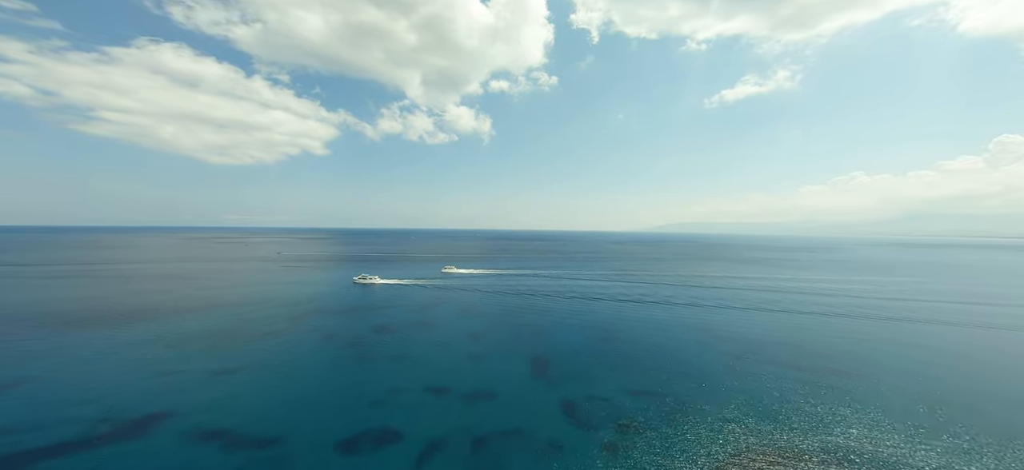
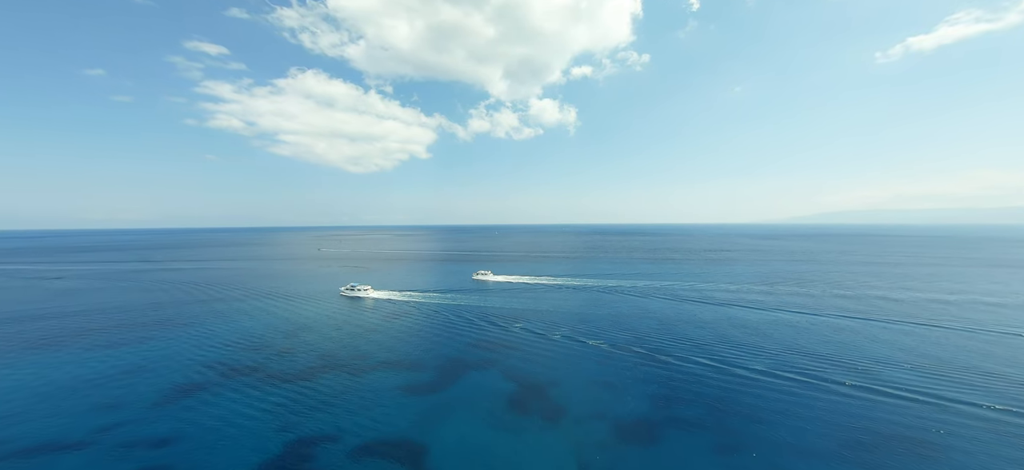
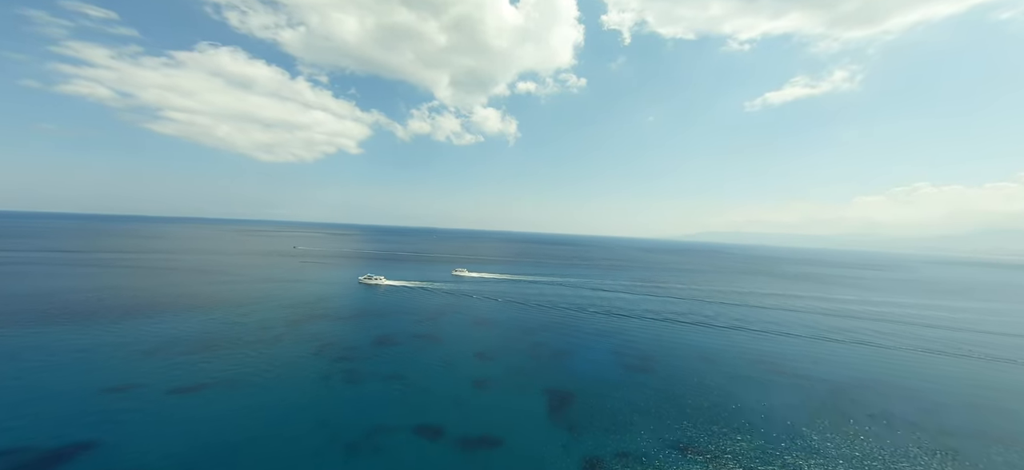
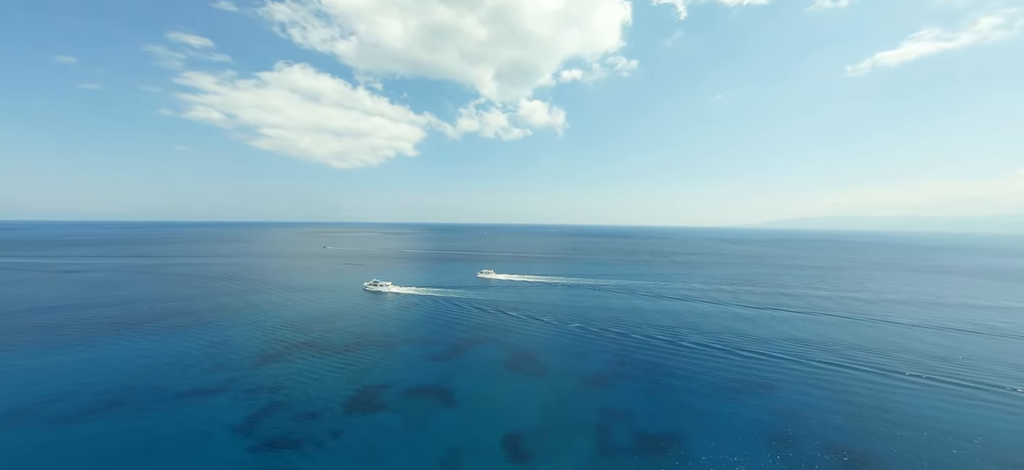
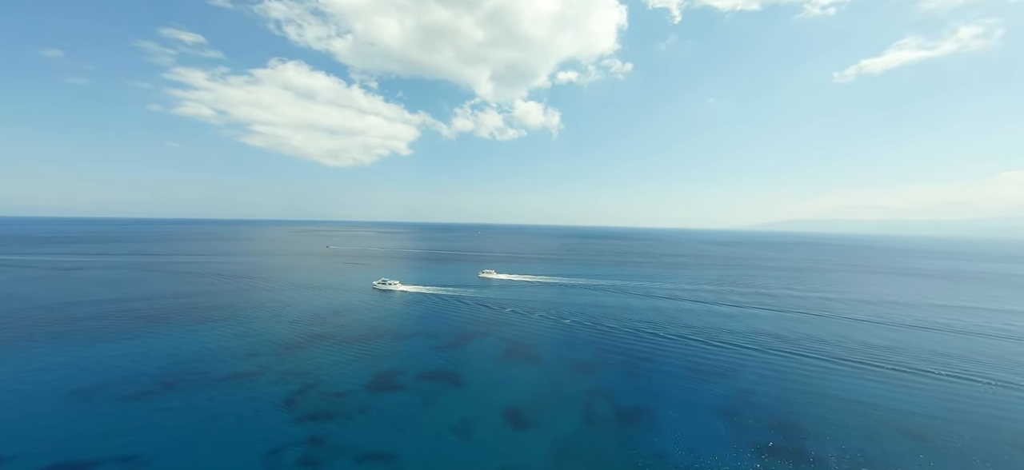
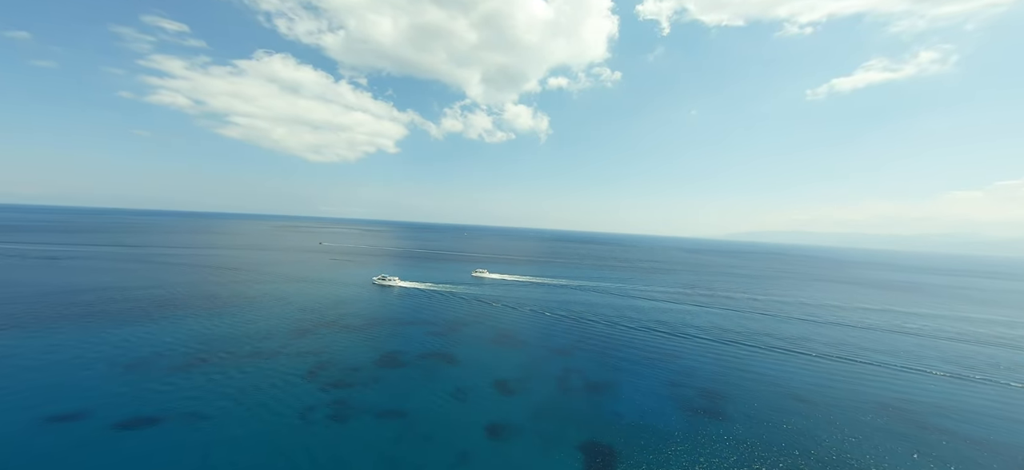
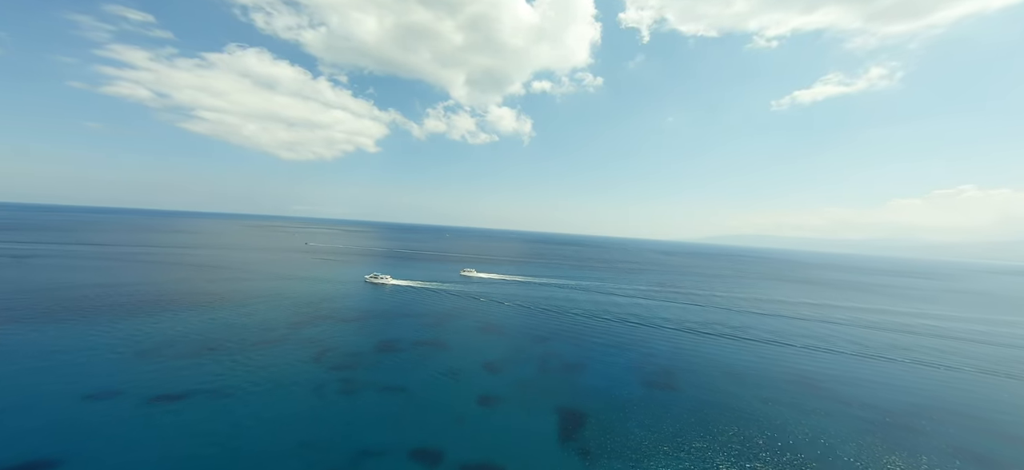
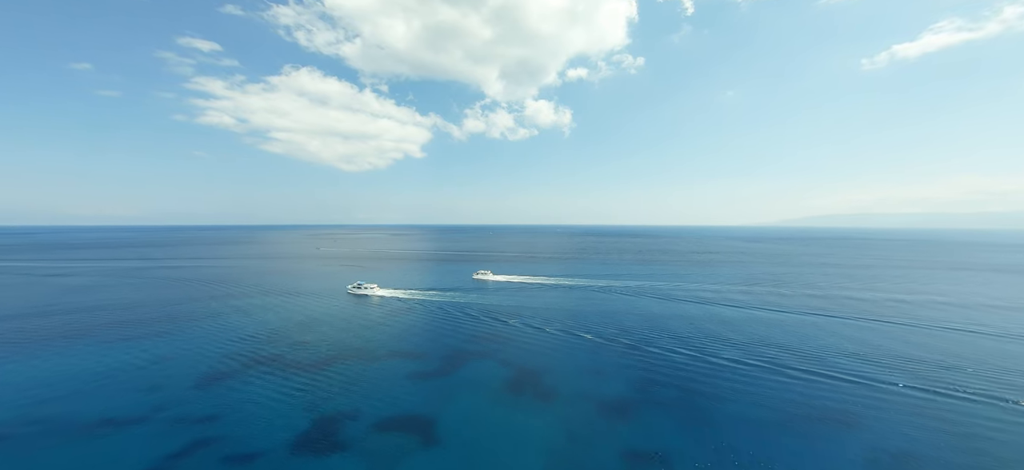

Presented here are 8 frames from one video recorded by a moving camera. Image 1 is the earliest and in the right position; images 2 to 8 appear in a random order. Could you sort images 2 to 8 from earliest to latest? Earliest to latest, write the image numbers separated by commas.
3, 7, 6, 5, 4, 8, 2
